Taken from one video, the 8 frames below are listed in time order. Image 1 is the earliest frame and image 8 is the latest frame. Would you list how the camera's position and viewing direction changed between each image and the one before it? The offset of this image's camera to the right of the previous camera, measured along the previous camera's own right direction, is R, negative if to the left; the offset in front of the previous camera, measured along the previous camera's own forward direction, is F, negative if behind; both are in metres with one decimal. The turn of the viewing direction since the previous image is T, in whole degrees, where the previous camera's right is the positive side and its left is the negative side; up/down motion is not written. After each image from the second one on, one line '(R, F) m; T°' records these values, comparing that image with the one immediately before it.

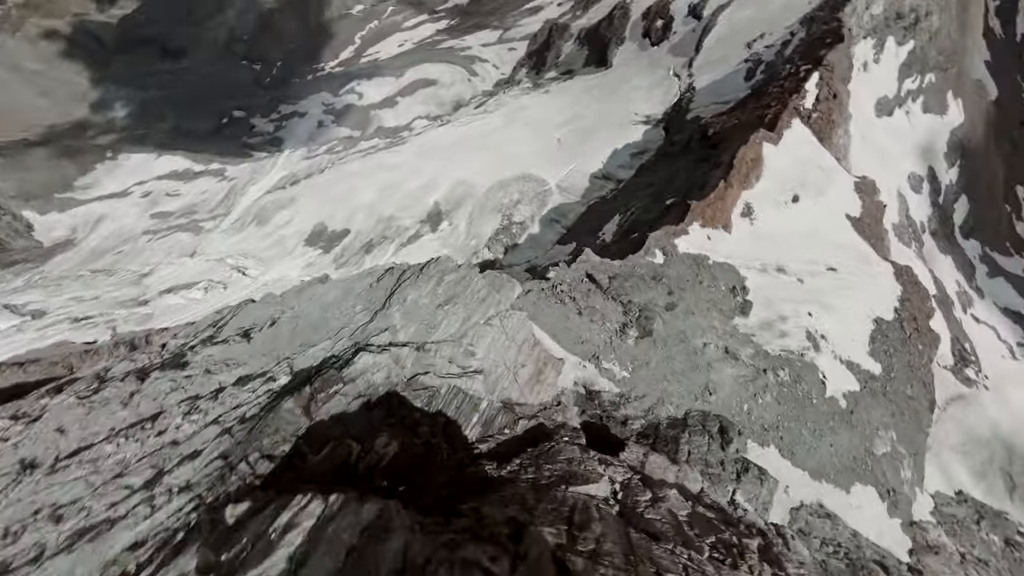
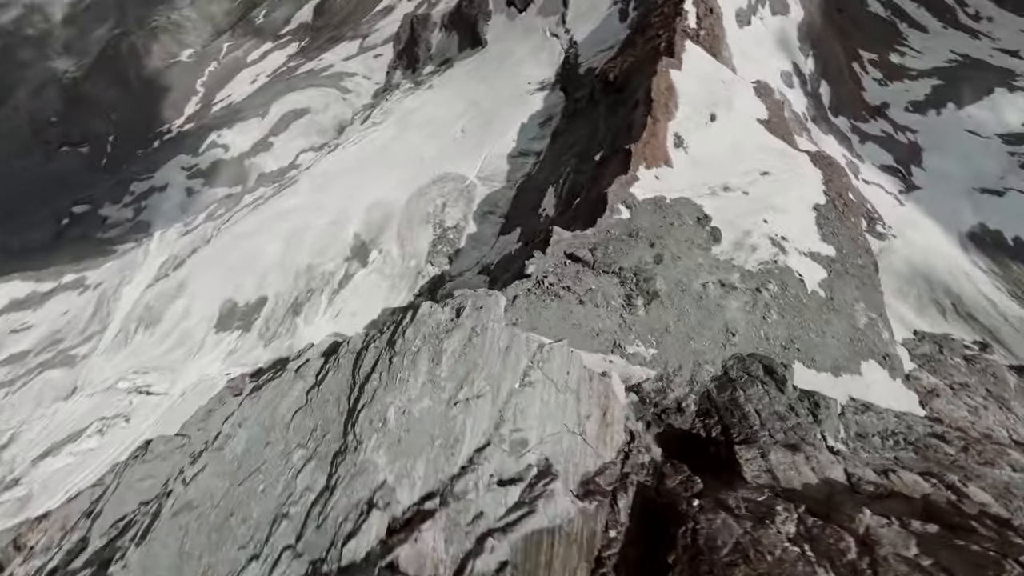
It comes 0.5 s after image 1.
(-0.4, +1.3) m; +8°
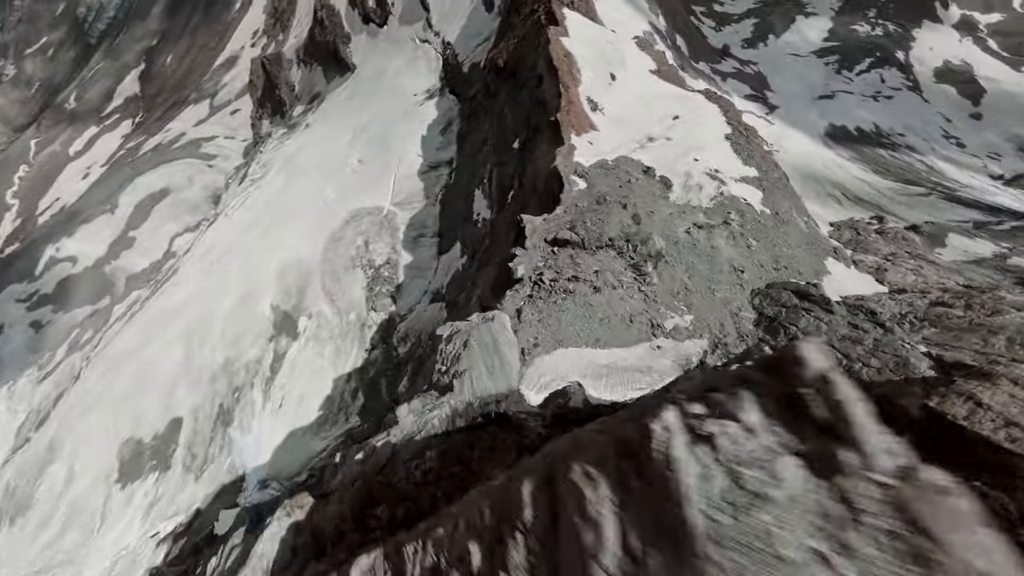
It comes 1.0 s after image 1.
(-0.6, +1.2) m; +10°
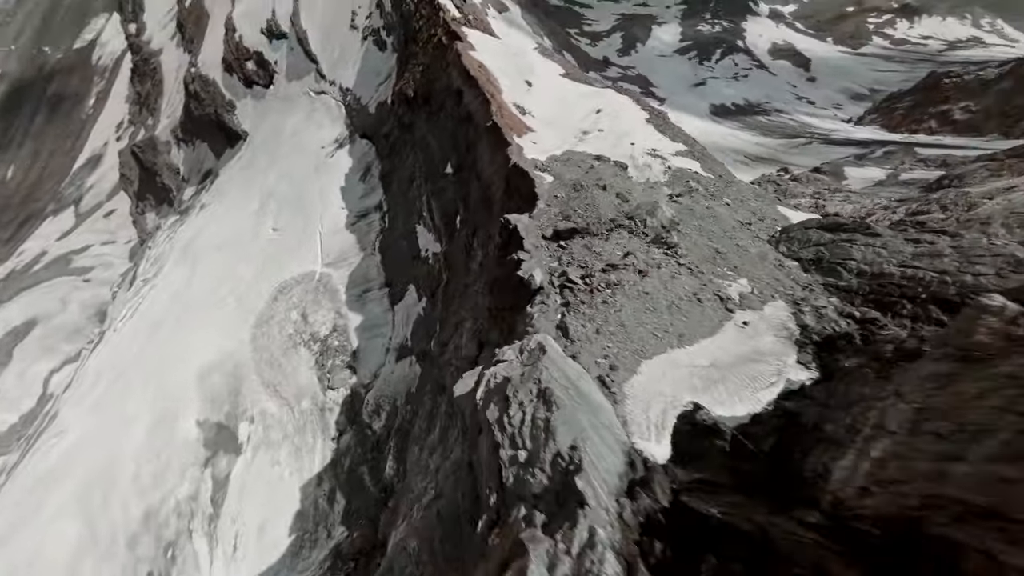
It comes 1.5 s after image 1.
(-0.6, +1.2) m; +9°
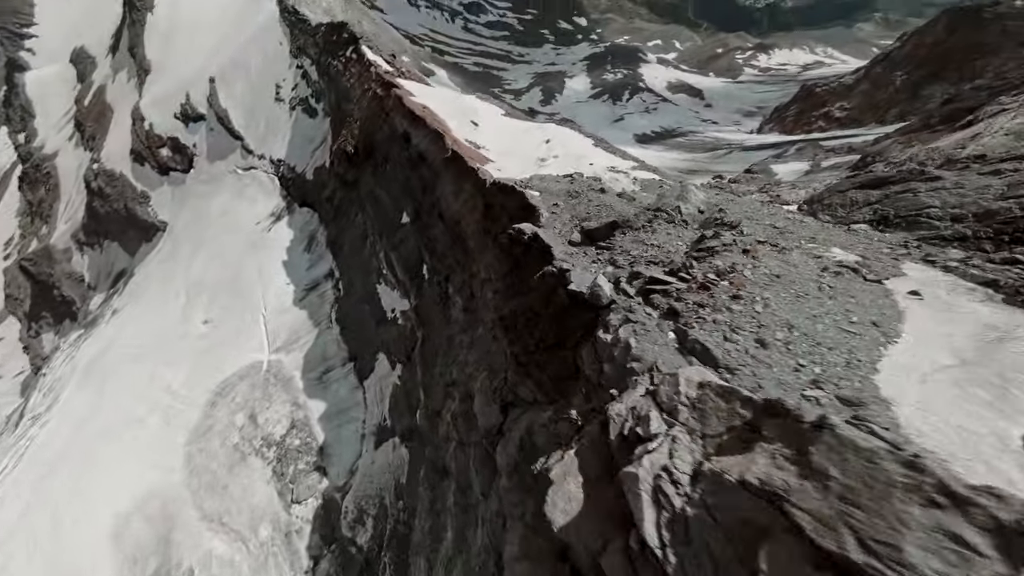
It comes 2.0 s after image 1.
(-0.6, +1.1) m; +7°
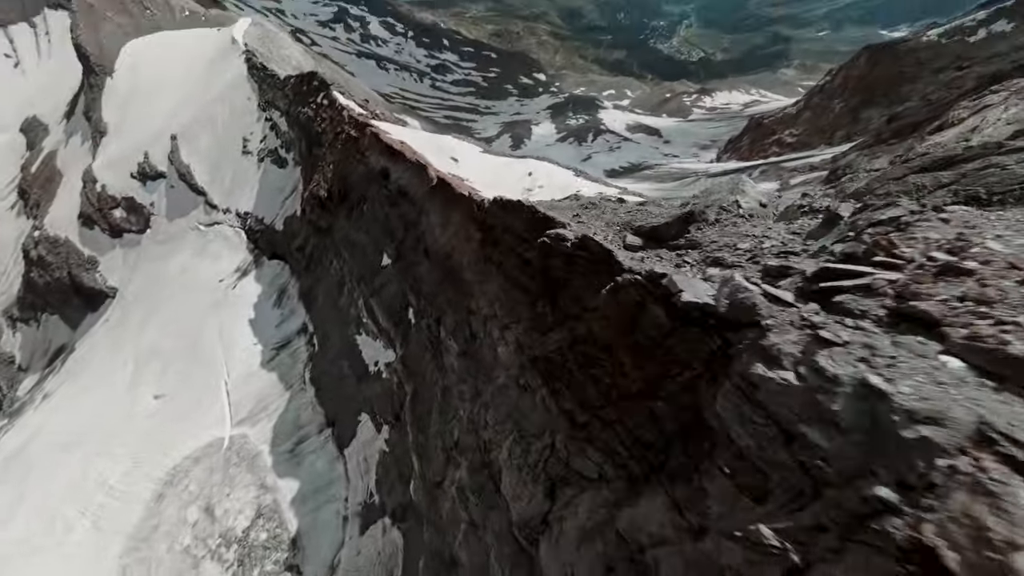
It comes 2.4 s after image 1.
(-0.4, +0.9) m; +4°
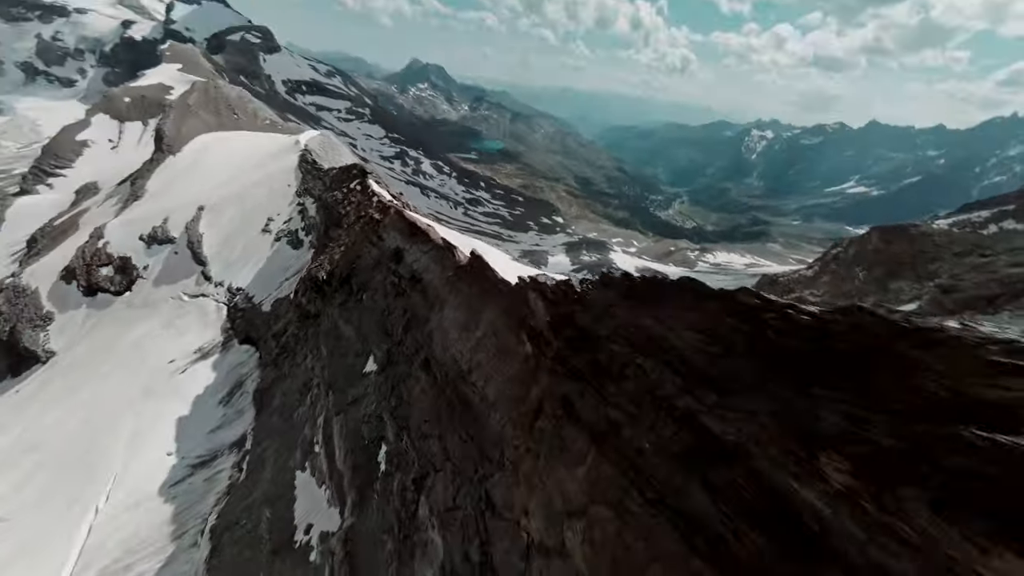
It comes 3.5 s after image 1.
(-0.7, +2.4) m; -2°
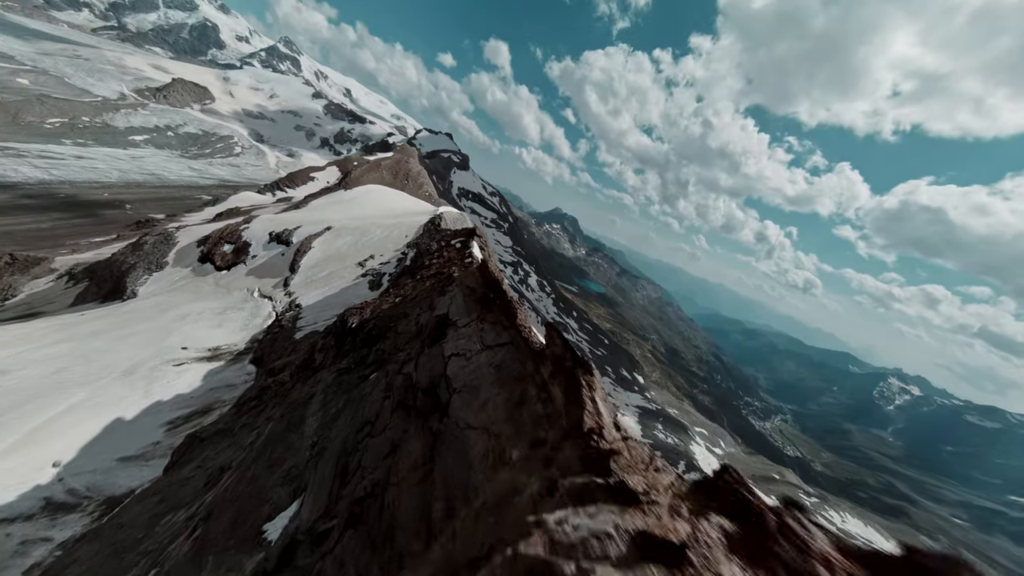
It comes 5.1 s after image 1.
(-0.9, +3.6) m; -18°
